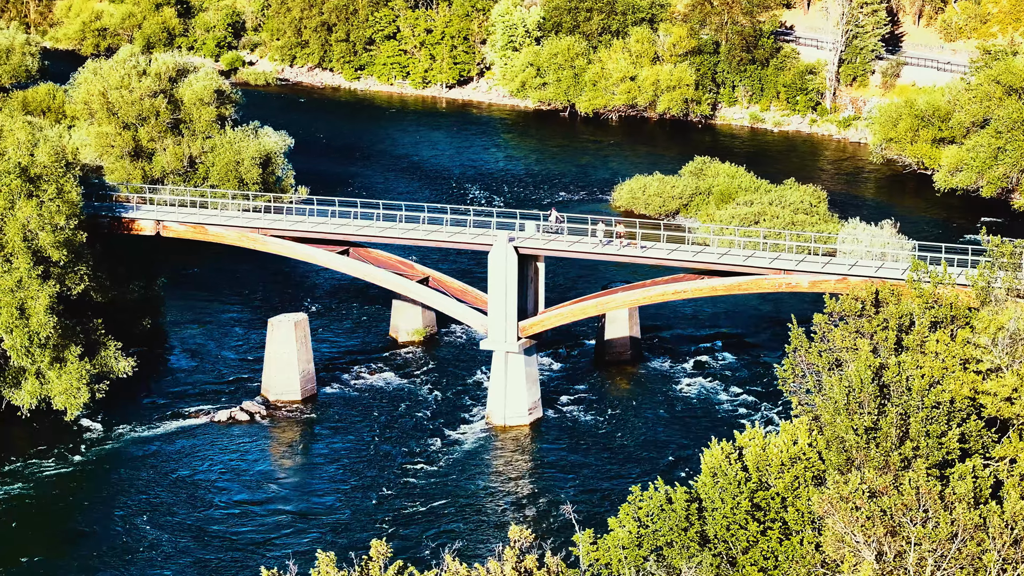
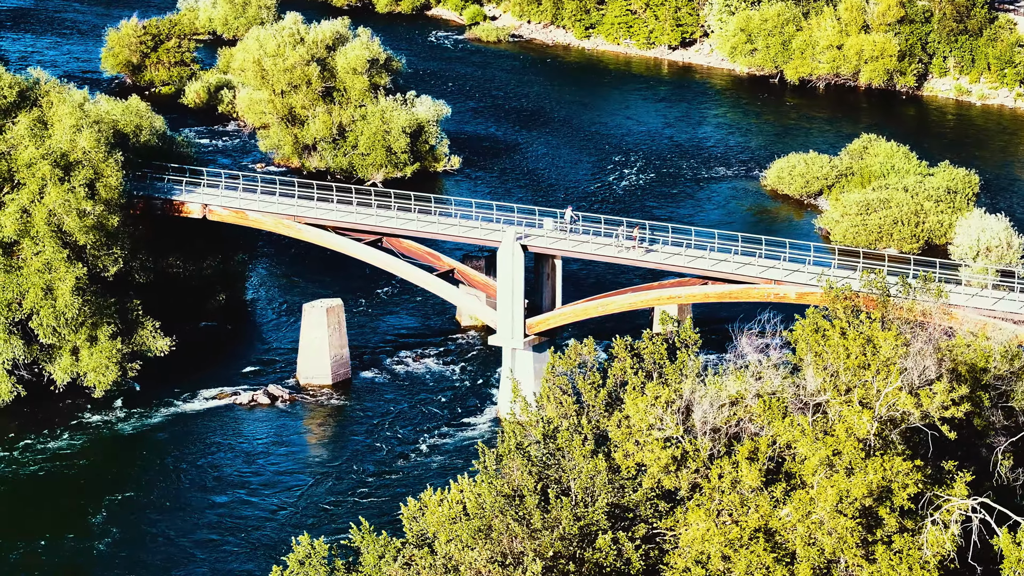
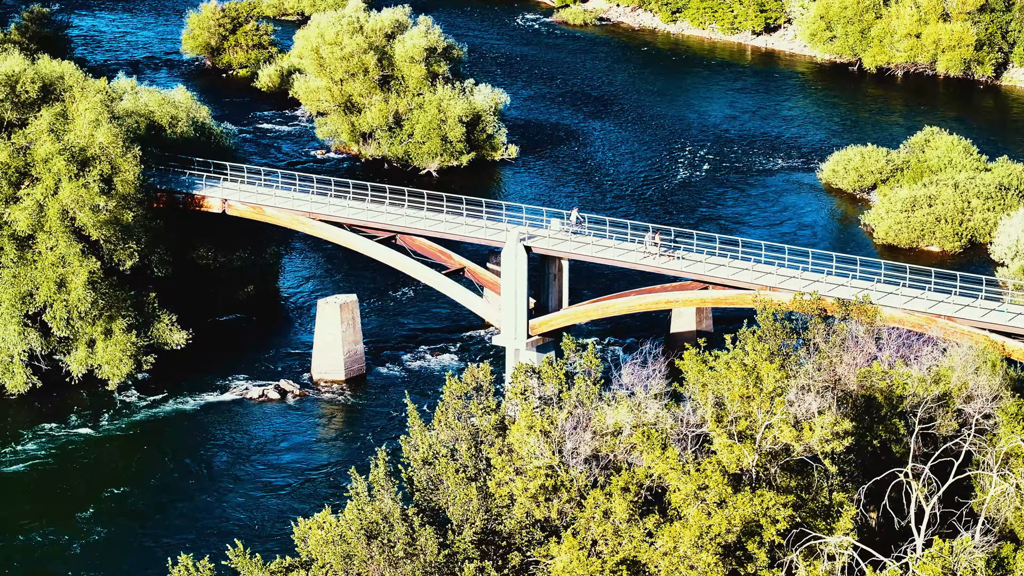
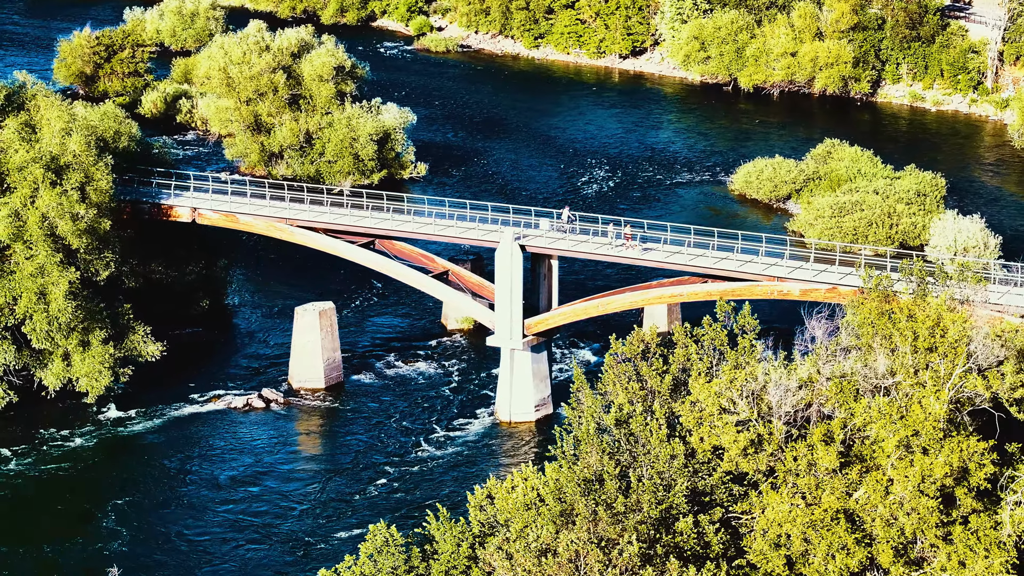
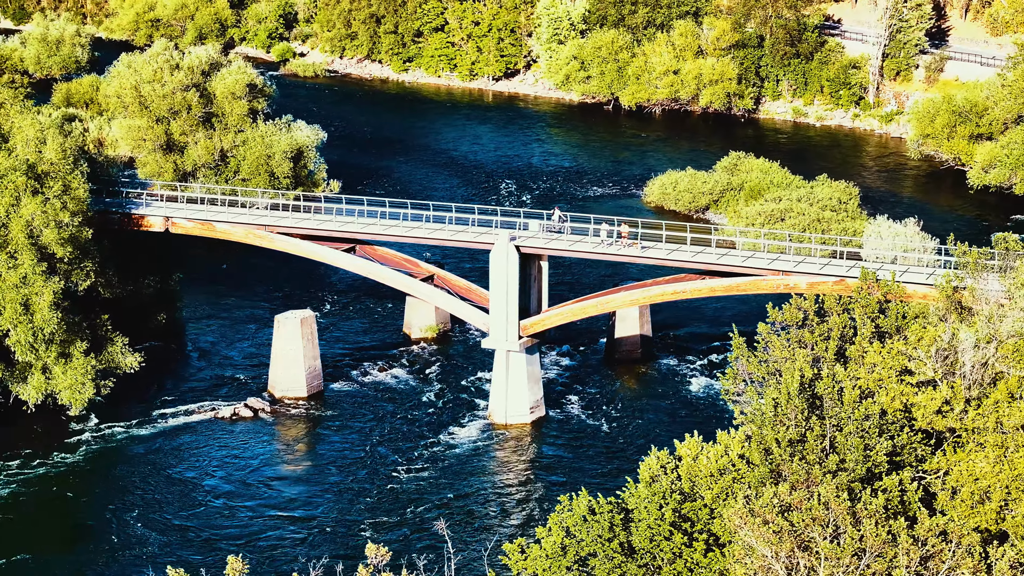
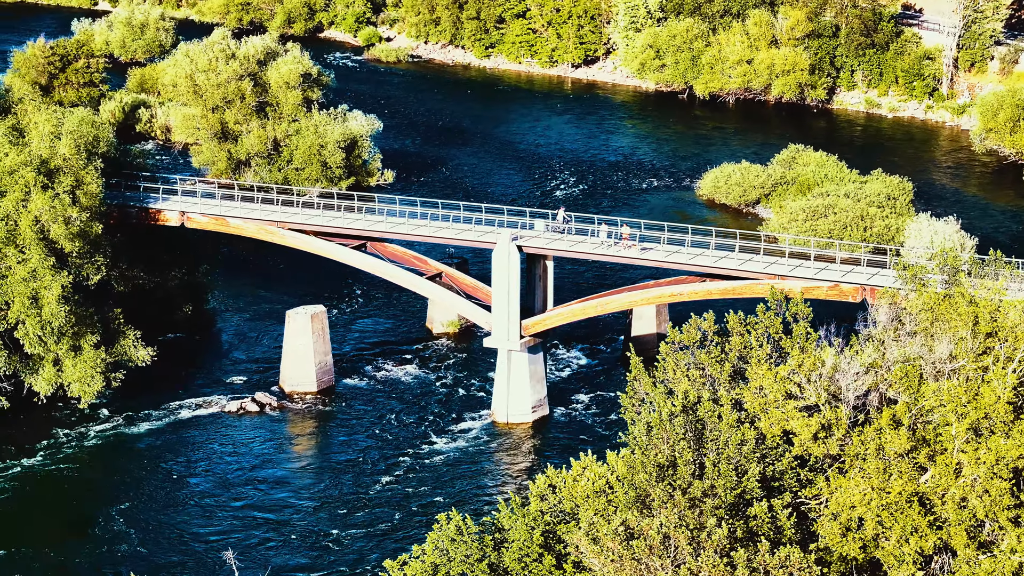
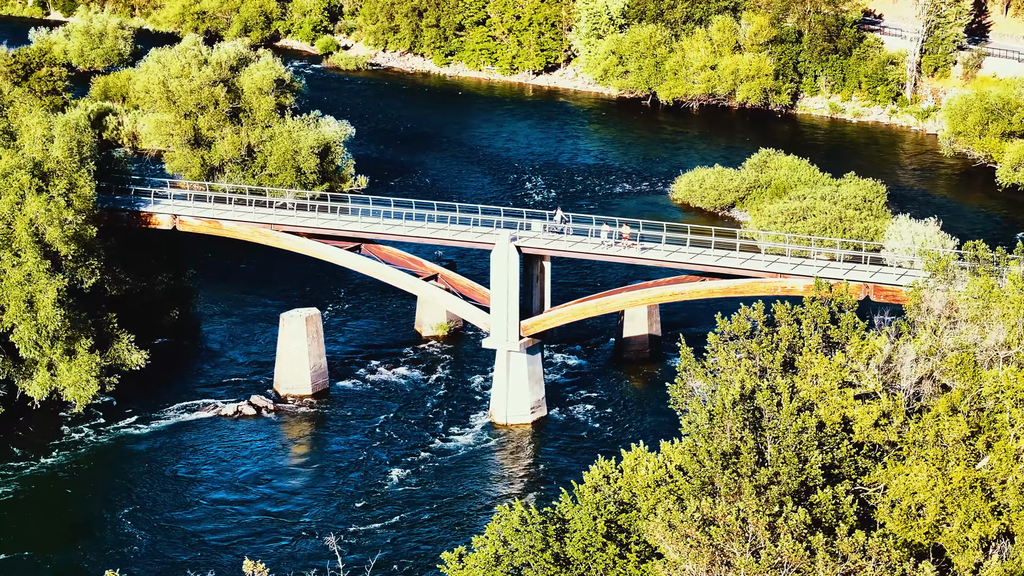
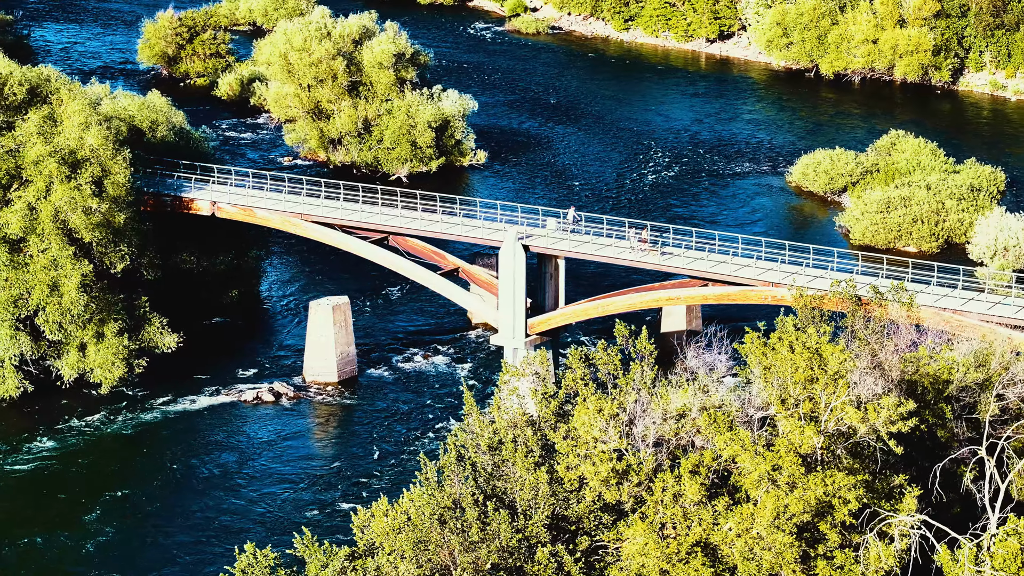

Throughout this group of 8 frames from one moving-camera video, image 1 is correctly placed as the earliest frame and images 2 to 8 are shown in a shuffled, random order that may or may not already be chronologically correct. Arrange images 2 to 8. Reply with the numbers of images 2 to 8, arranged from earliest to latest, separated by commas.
5, 7, 6, 4, 2, 8, 3
